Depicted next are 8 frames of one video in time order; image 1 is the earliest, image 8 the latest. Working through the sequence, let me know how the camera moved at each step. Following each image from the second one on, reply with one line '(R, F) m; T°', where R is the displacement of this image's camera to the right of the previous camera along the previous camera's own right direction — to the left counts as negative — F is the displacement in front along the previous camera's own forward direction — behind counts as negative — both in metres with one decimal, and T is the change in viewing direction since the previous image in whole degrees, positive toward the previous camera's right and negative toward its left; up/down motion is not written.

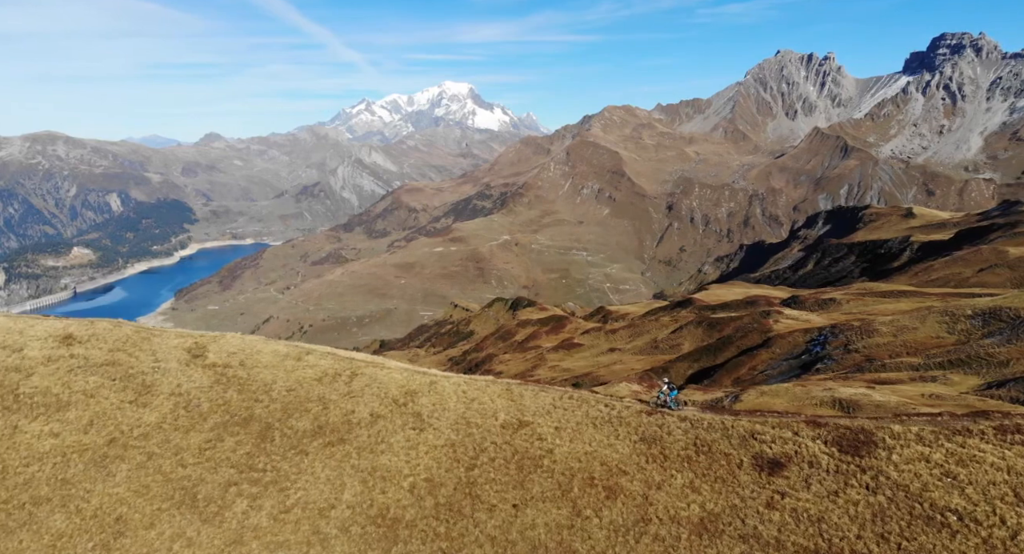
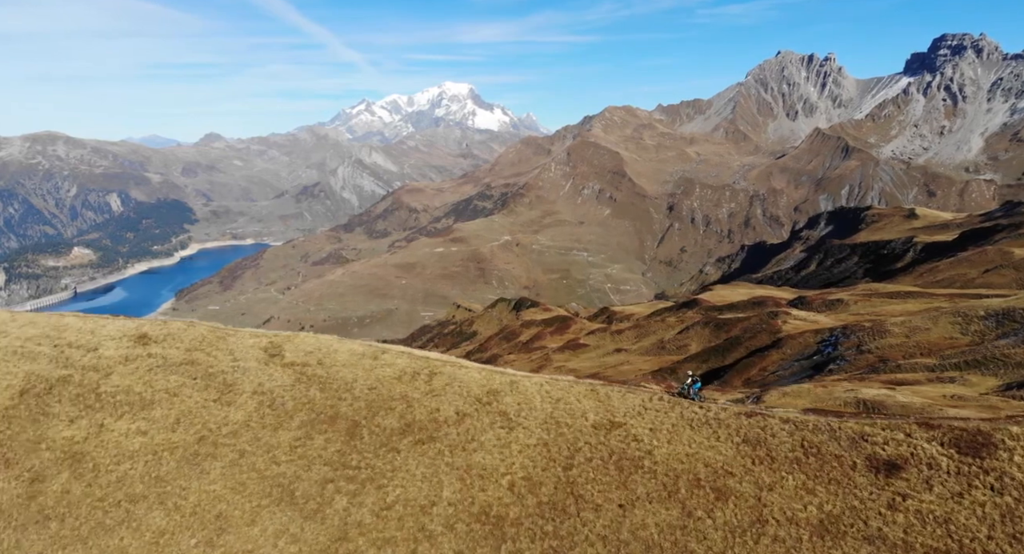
(-1.7, -0.1) m; 0°
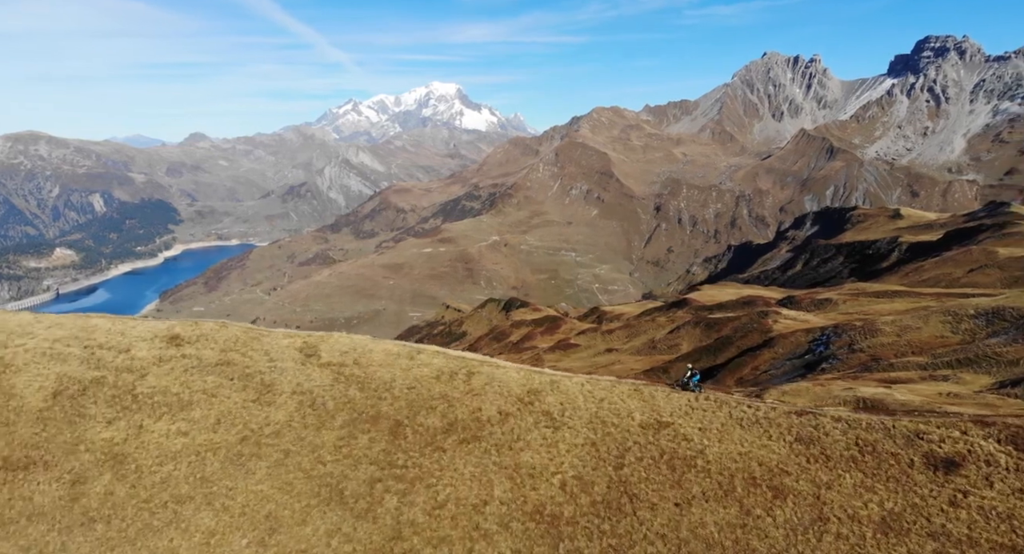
(-1.1, -0.1) m; +1°
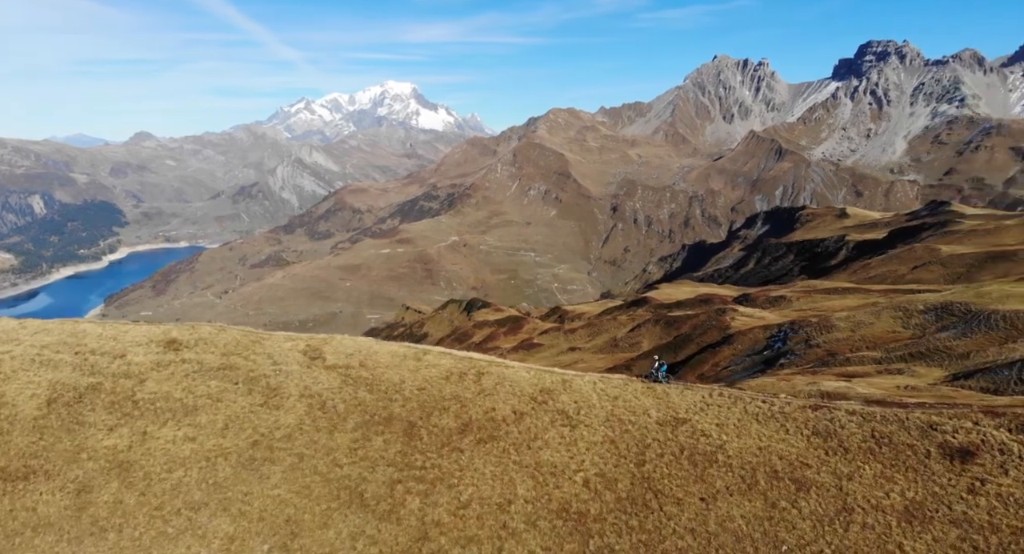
(-1.1, -0.2) m; +4°
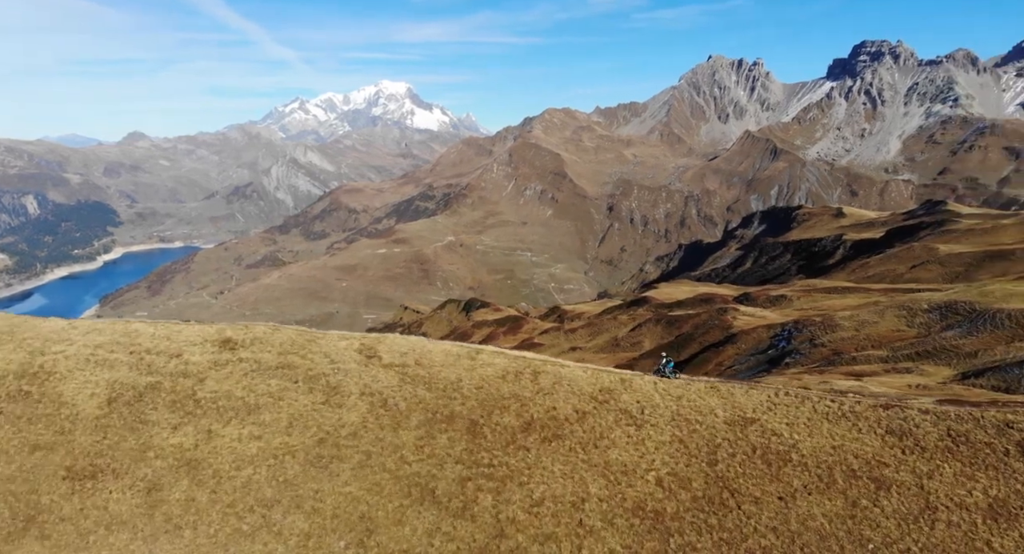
(-1.3, -0.1) m; 0°
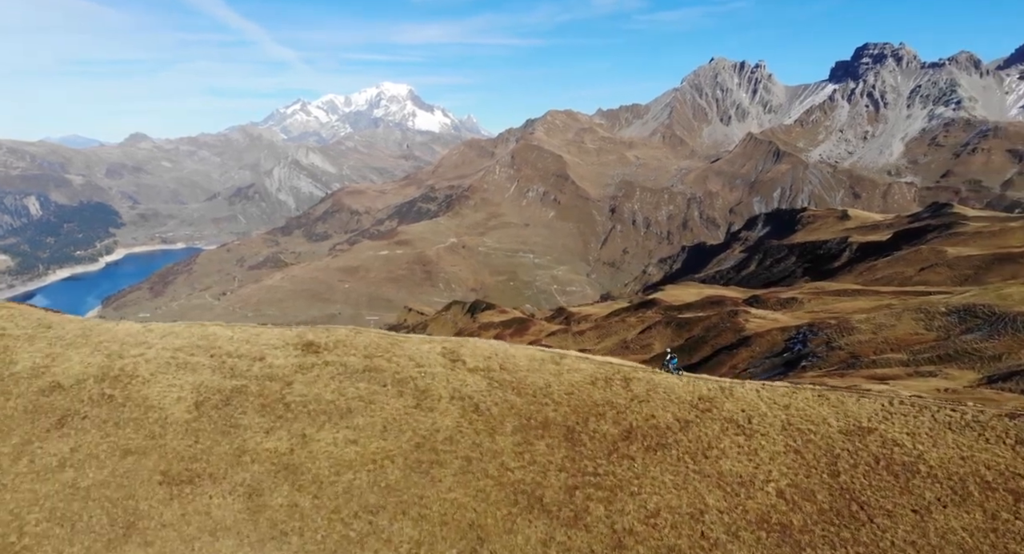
(-1.9, +0.1) m; 0°
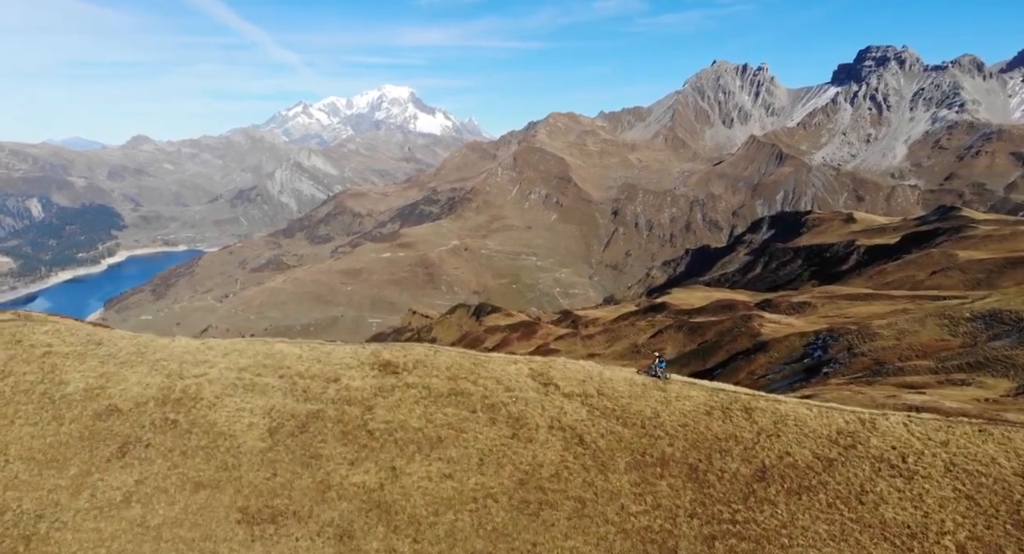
(-2.0, +1.2) m; 0°
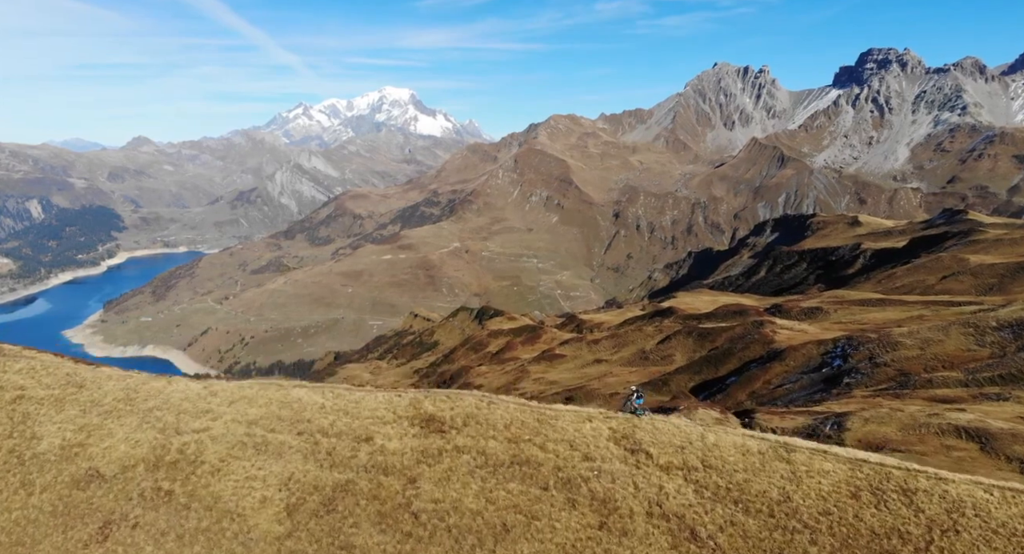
(-1.2, +2.6) m; 0°
